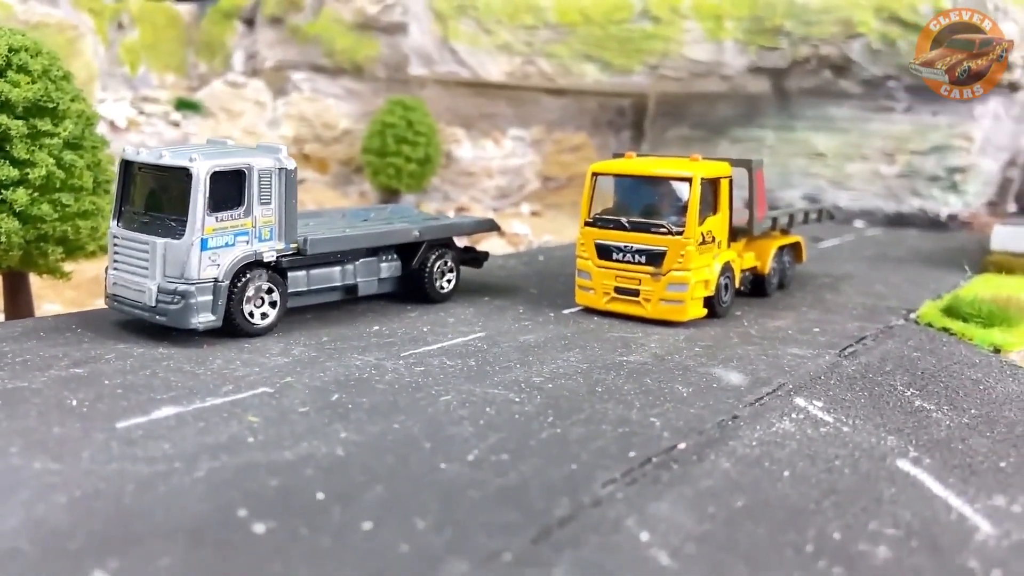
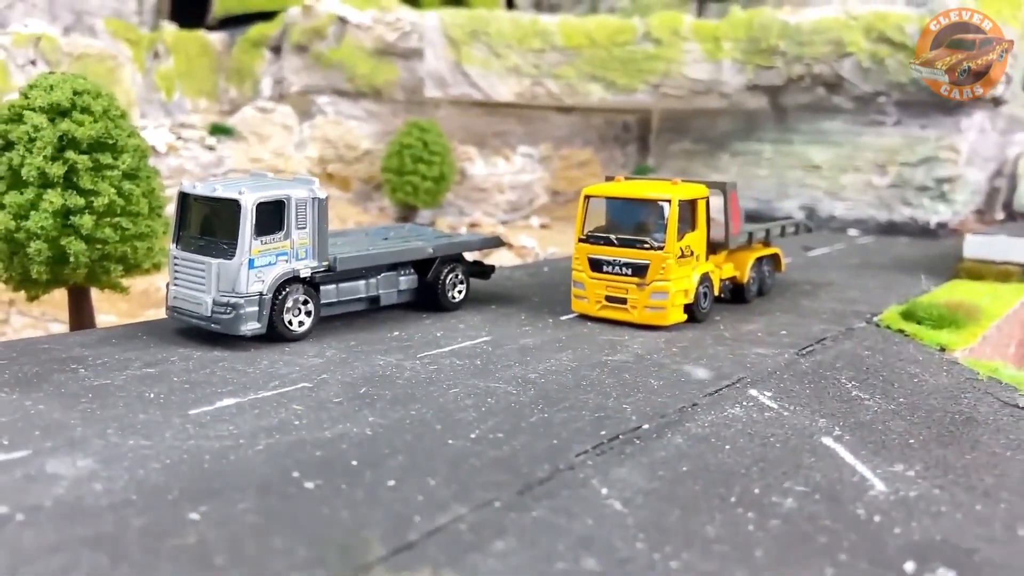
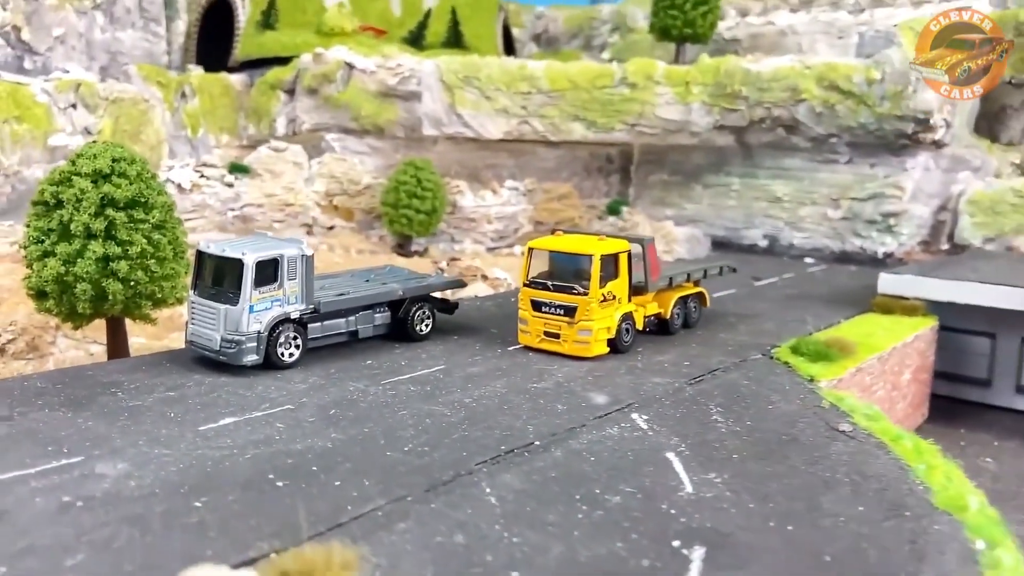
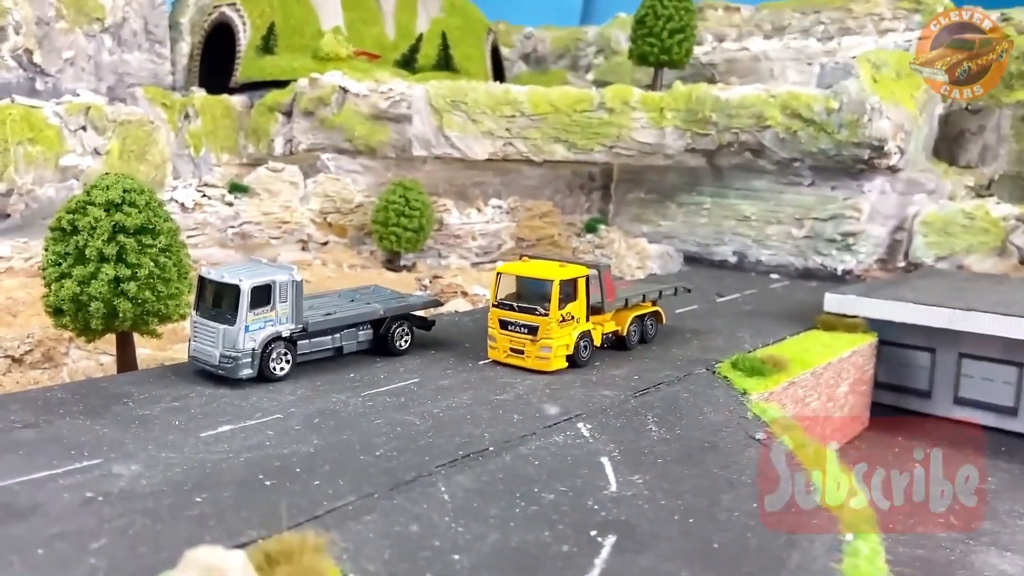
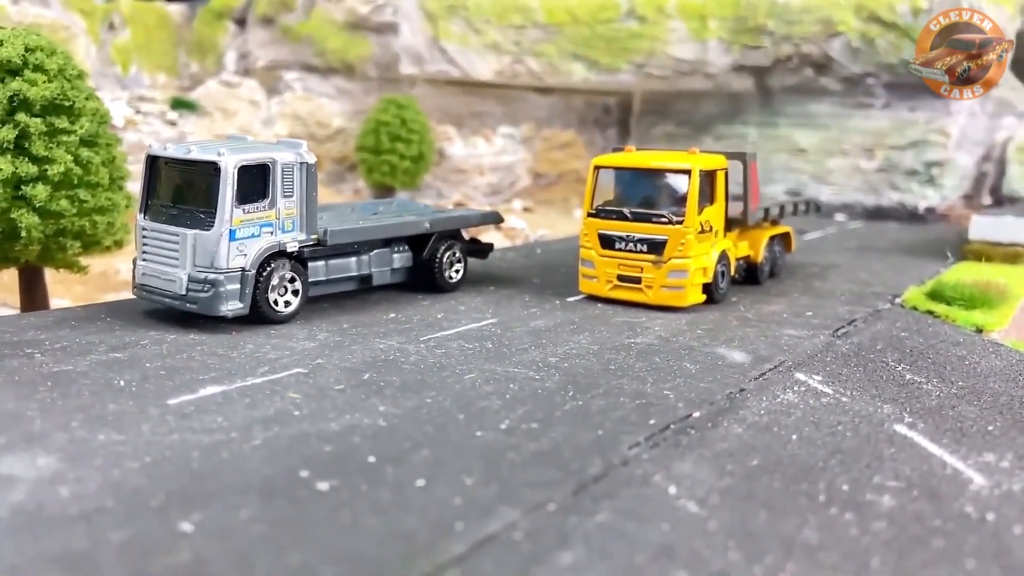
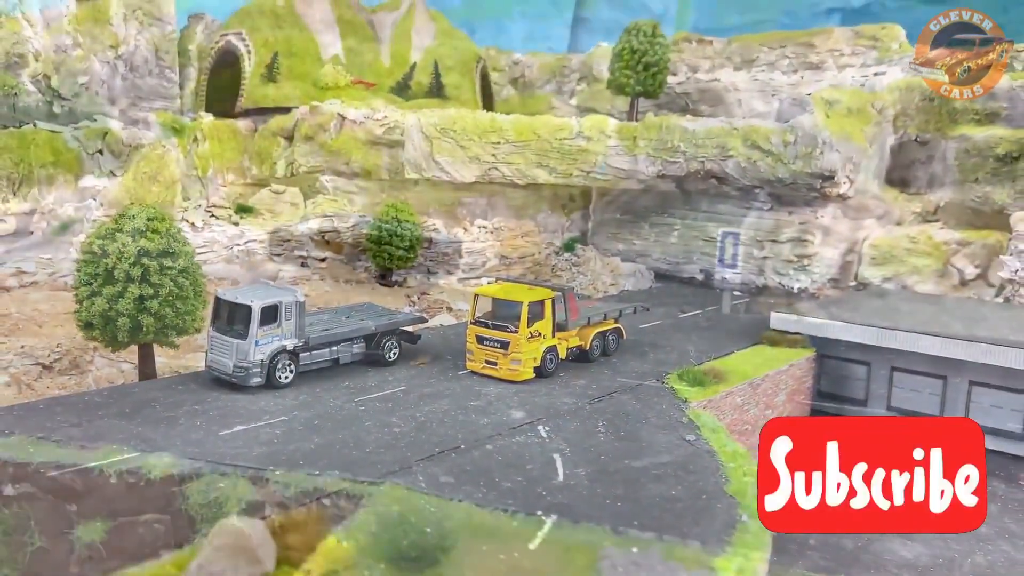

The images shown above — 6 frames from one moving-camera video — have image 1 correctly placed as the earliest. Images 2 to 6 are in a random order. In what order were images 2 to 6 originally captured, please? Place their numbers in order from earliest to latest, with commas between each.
5, 2, 3, 4, 6
